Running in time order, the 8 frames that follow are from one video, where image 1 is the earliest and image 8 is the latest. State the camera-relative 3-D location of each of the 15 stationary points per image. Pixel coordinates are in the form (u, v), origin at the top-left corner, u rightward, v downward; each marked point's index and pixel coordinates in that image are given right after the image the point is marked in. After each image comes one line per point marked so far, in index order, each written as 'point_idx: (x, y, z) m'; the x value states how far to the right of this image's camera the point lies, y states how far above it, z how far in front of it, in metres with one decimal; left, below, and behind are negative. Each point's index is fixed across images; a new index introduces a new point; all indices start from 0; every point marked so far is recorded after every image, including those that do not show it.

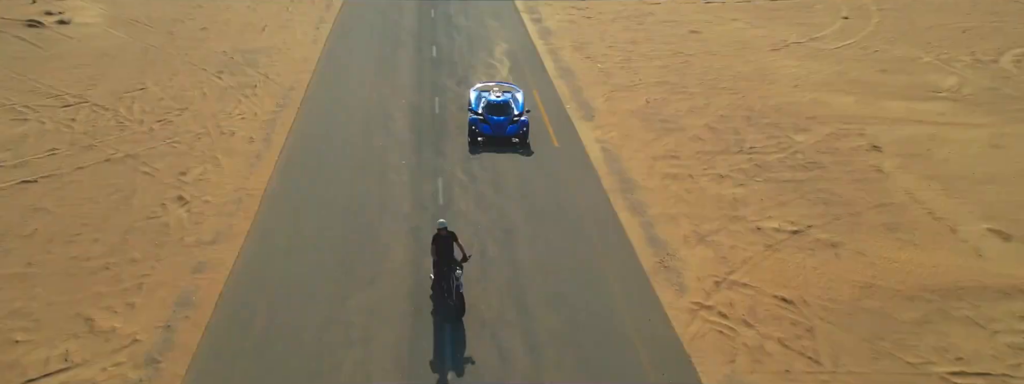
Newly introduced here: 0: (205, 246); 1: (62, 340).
0: (-6.5, -1.1, +14.1) m
1: (-7.7, -2.5, +11.5) m
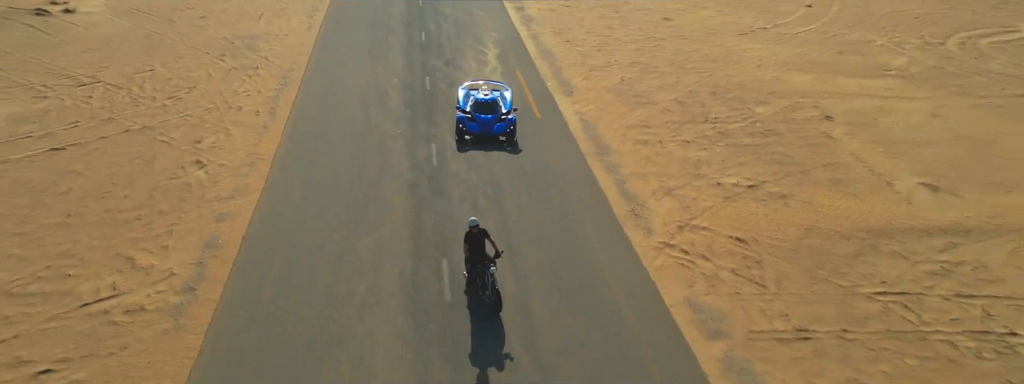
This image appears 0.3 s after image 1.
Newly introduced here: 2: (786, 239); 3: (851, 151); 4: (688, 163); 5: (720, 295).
0: (-6.8, -0.2, +15.7) m
1: (-7.9, -1.6, +13.1) m
2: (+6.2, -1.1, +15.0) m
3: (+9.9, +1.2, +19.4) m
4: (+4.8, +0.8, +18.3) m
5: (+4.1, -2.0, +13.1) m
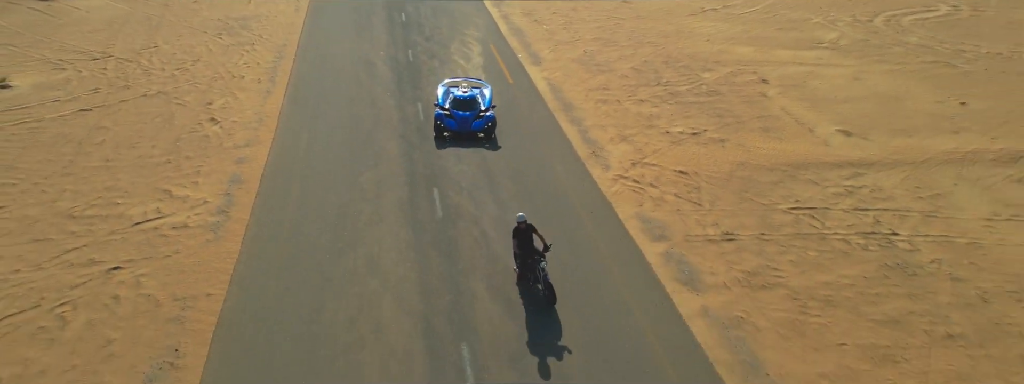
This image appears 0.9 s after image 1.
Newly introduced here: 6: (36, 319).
0: (-7.4, +1.2, +18.2) m
1: (-8.4, -0.2, +15.5) m
2: (+5.6, +0.5, +18.0) m
3: (+9.1, +2.9, +22.5) m
4: (+4.1, +2.4, +21.2) m
5: (+3.7, -0.4, +16.0) m
6: (-8.3, -2.2, +11.6) m
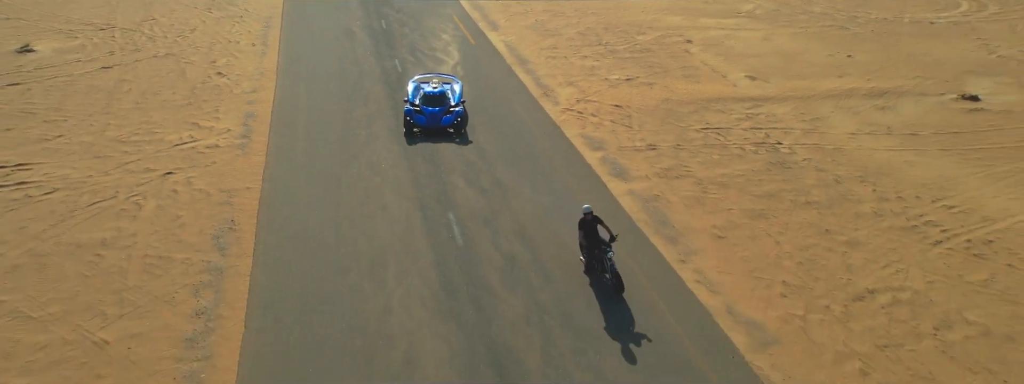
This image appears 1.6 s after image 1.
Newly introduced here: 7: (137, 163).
0: (-8.5, +3.2, +21.6) m
1: (-9.2, +1.7, +18.8) m
2: (+4.5, +2.9, +22.2) m
3: (+7.6, +5.3, +26.9) m
4: (+2.8, +4.7, +25.3) m
5: (+2.7, +1.8, +20.1) m
6: (-8.9, -0.3, +15.0) m
7: (-9.5, +0.7, +16.9) m
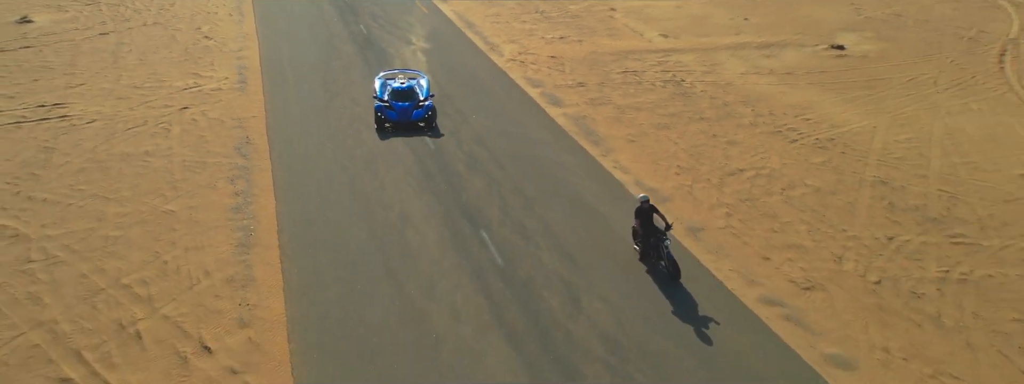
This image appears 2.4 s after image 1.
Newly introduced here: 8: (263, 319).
0: (-10.3, +5.2, +25.0) m
1: (-10.7, +3.7, +22.2) m
2: (+2.7, +5.4, +26.7) m
3: (+5.3, +8.0, +31.6) m
4: (+0.6, +7.2, +29.6) m
5: (+1.1, +4.3, +24.5) m
6: (-10.0, +1.7, +18.4) m
7: (-10.8, +2.7, +20.2) m
8: (-4.4, -2.2, +11.8) m
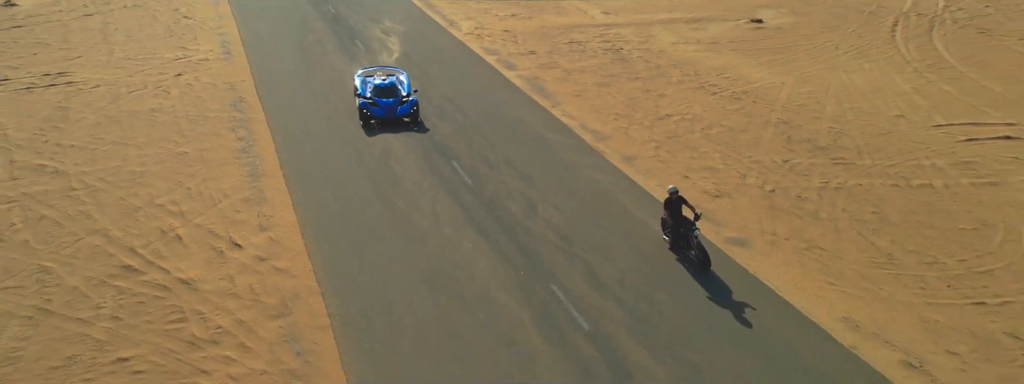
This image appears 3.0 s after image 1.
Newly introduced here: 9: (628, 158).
0: (-12.0, +6.6, +27.2) m
1: (-12.2, +5.1, +24.4) m
2: (+0.8, +7.2, +29.7) m
3: (+3.0, +9.9, +34.8) m
4: (-1.6, +8.9, +32.5) m
5: (-0.6, +6.0, +27.4) m
6: (-11.2, +3.1, +20.7) m
7: (-12.1, +4.1, +22.4) m
8: (-5.0, -0.7, +14.4) m
9: (+3.2, +0.9, +18.4) m
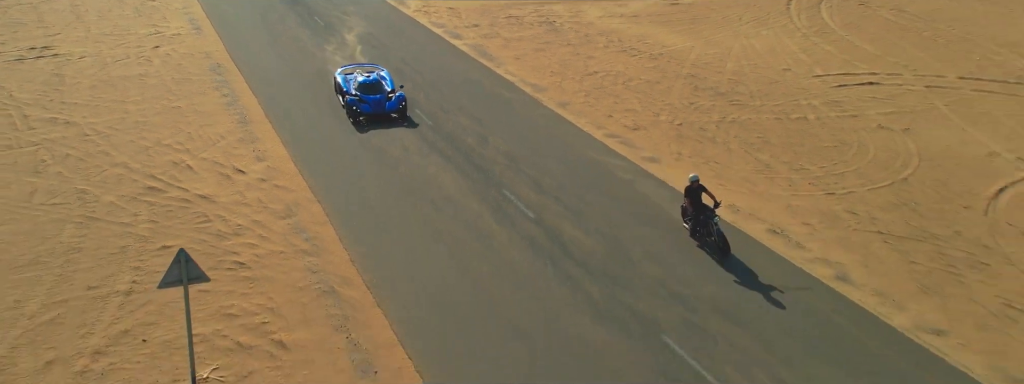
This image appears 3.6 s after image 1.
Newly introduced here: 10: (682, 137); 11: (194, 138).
0: (-14.4, +8.0, +29.3) m
1: (-14.4, +6.4, +26.5) m
2: (-2.0, +9.1, +32.9) m
3: (-0.3, +11.8, +38.2) m
4: (-4.6, +10.7, +35.5) m
5: (-3.1, +7.8, +30.5) m
6: (-12.9, +4.5, +22.9) m
7: (-14.1, +5.4, +24.6) m
8: (-6.2, +0.9, +17.2) m
9: (+1.6, +2.9, +21.9) m
10: (+5.0, +1.7, +19.9) m
11: (-8.5, +1.4, +17.9) m
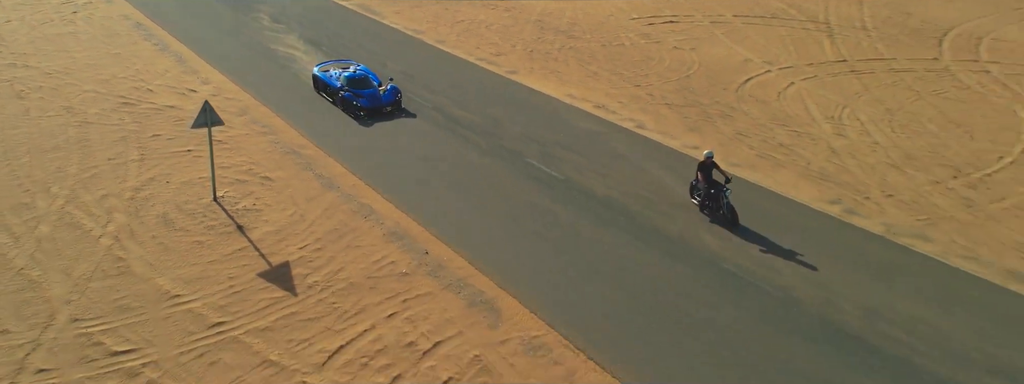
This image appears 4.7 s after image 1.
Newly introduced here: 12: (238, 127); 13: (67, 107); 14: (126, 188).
0: (-20.5, +9.9, +31.8) m
1: (-19.8, +8.3, +29.1) m
2: (-9.1, +12.0, +37.7) m
3: (-8.7, +14.9, +43.1) m
4: (-12.3, +13.4, +39.7) m
5: (-9.7, +10.7, +35.1) m
6: (-17.6, +6.5, +25.9) m
7: (-19.1, +7.4, +27.3) m
8: (-9.6, +3.6, +21.6) m
9: (-3.0, +6.2, +27.6) m
10: (+0.8, +5.2, +26.4) m
11: (-12.1, +3.9, +21.8) m
12: (-7.6, +1.8, +18.6) m
13: (-12.6, +2.4, +18.8) m
14: (-8.7, +0.1, +15.2) m
